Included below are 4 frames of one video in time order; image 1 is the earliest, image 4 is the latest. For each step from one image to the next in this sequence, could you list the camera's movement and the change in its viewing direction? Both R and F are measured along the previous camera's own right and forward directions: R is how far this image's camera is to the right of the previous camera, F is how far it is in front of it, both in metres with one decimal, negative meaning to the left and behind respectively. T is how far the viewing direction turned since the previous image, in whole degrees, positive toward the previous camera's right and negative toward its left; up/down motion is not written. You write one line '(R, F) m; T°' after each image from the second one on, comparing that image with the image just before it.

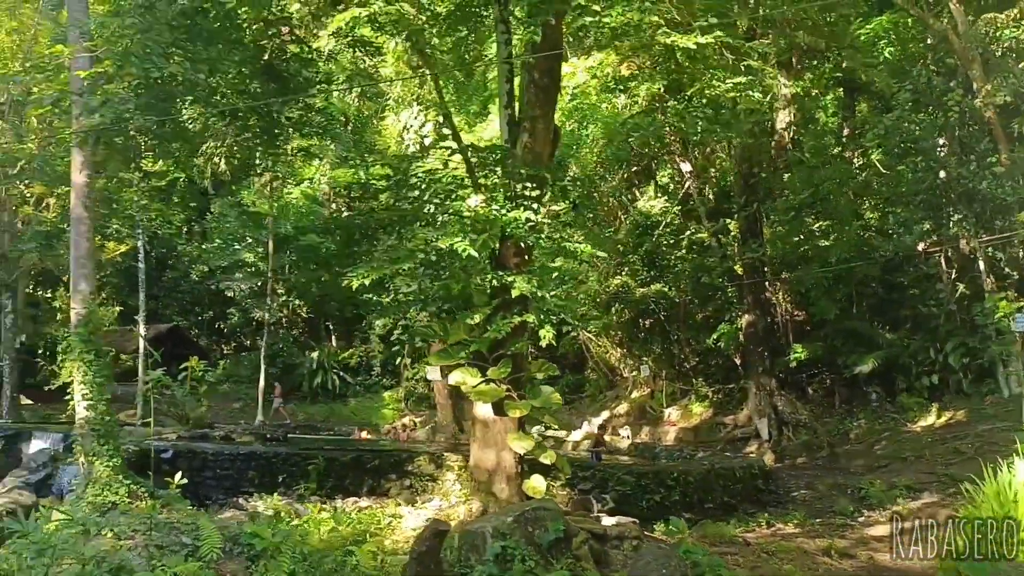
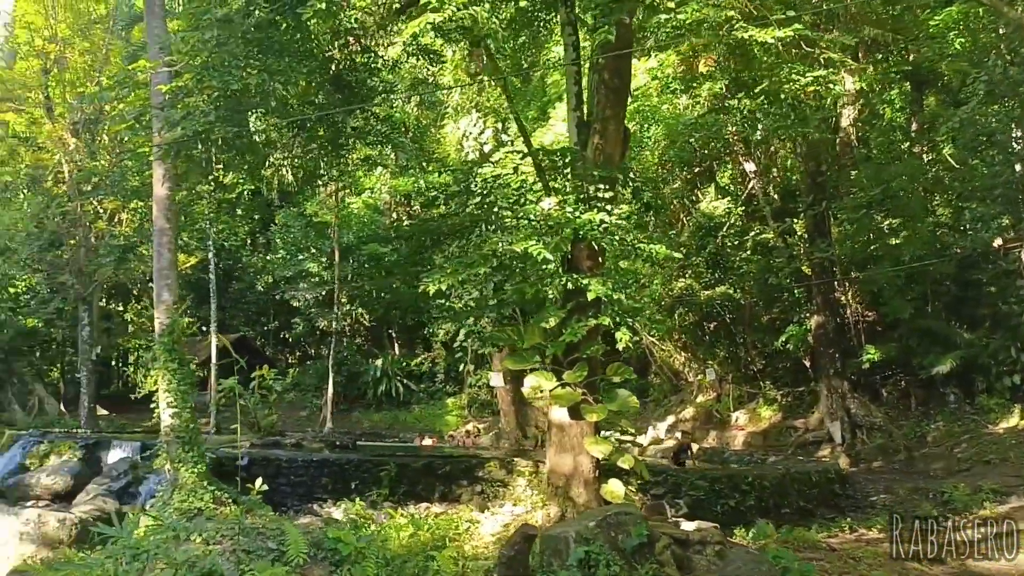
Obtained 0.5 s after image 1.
(-0.1, 0.0) m; -4°
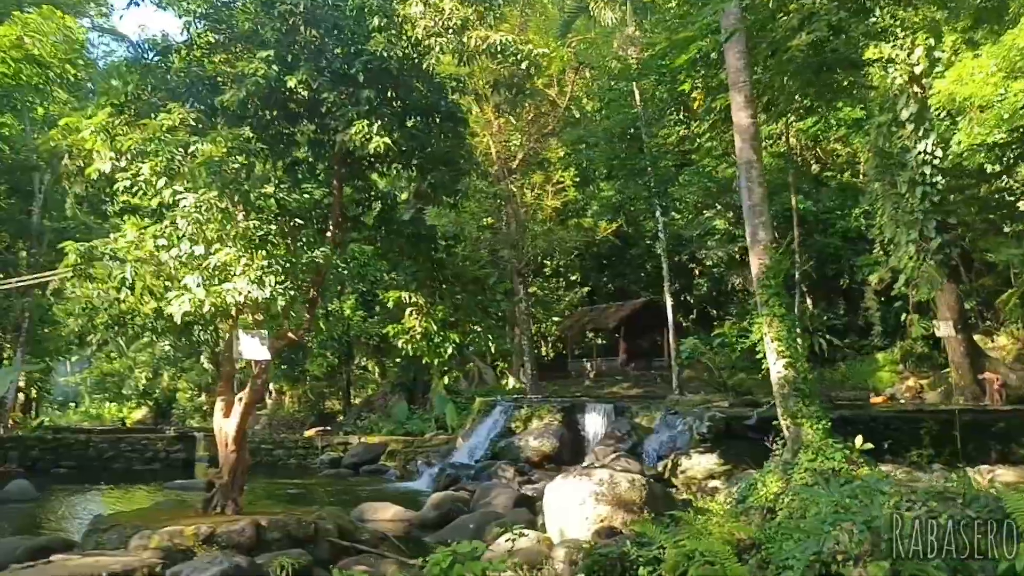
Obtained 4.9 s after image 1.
(-1.8, +0.4) m; -22°
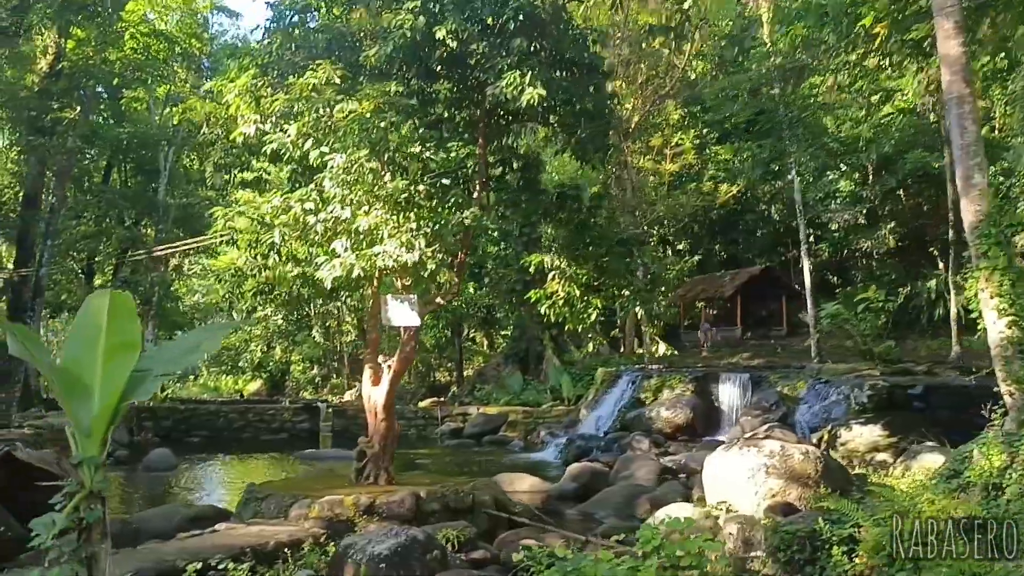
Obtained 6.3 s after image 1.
(-0.5, +0.4) m; -6°
